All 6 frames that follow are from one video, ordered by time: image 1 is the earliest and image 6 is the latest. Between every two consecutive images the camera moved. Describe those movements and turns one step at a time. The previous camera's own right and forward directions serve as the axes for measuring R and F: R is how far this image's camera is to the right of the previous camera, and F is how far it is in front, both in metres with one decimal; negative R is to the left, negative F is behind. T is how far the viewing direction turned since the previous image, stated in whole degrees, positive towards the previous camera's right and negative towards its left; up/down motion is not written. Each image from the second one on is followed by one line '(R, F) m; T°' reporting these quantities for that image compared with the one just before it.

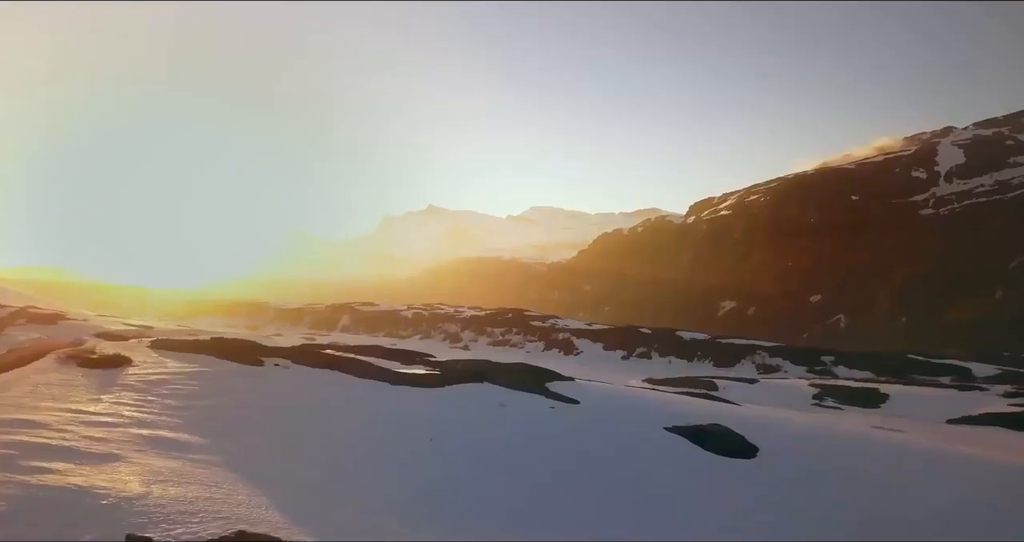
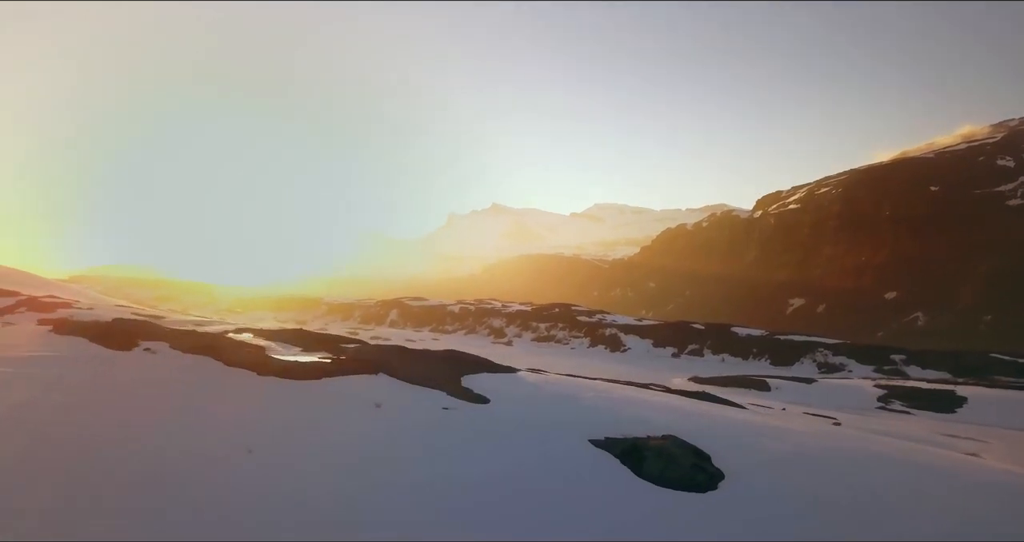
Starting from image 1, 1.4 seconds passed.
(+2.5, +3.0) m; -5°
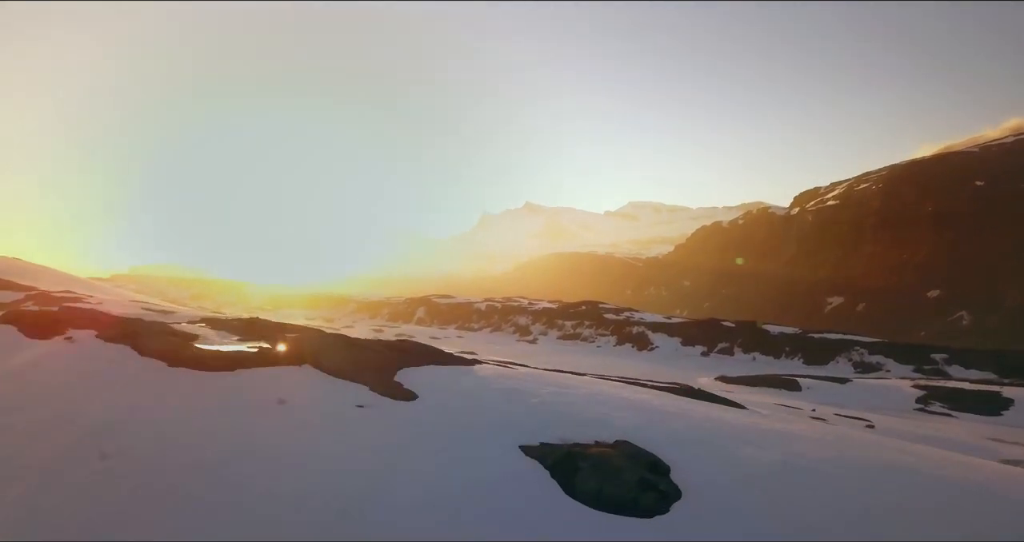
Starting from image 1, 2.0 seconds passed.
(+1.3, +1.2) m; -3°
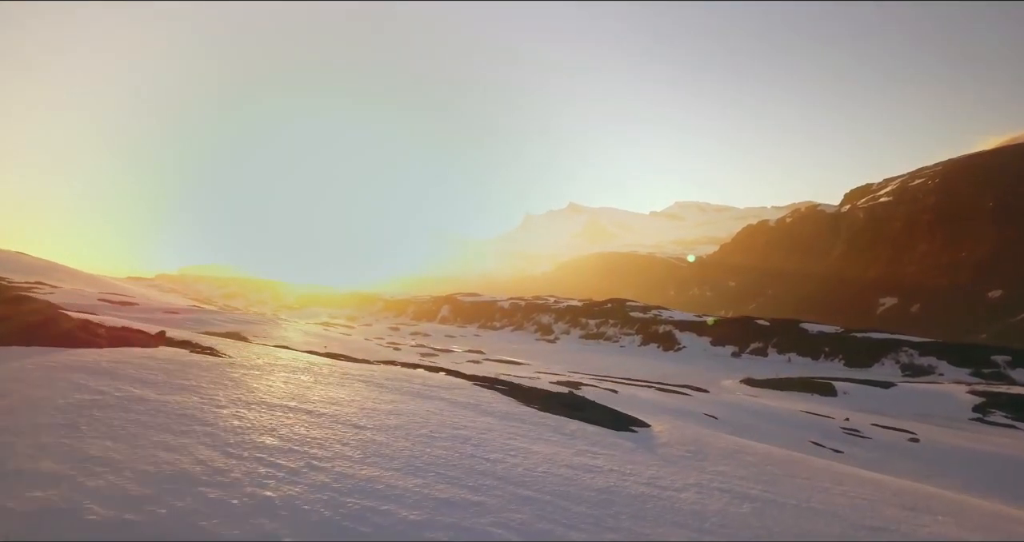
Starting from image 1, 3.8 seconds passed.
(+4.4, +5.6) m; -4°
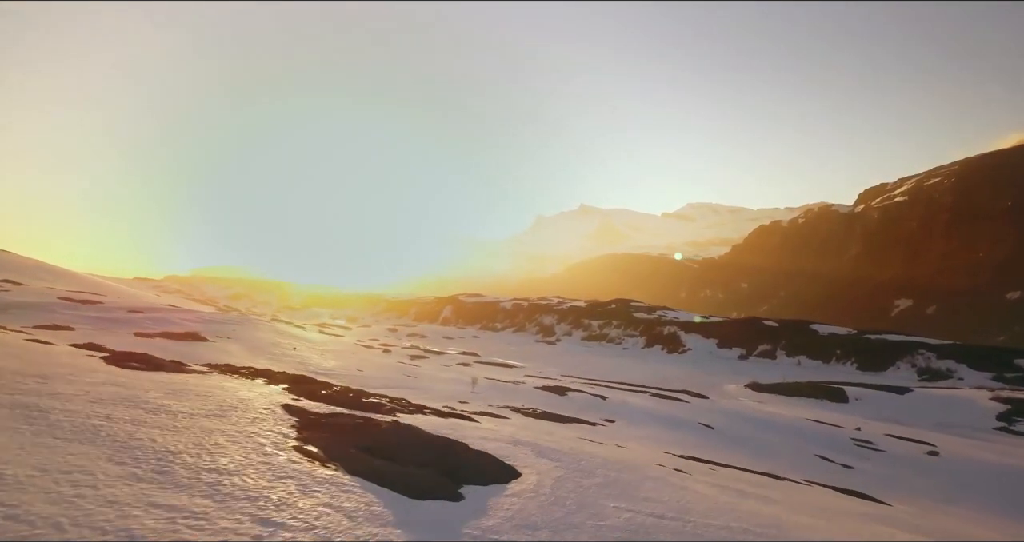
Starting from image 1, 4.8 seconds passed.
(+2.2, +3.5) m; -1°
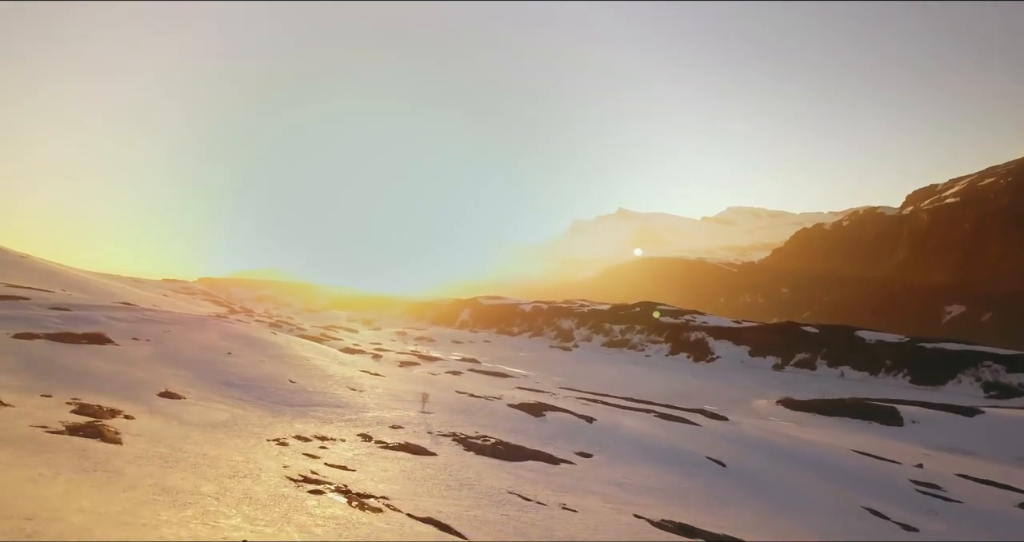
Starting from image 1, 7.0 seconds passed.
(+4.1, +8.1) m; -3°
